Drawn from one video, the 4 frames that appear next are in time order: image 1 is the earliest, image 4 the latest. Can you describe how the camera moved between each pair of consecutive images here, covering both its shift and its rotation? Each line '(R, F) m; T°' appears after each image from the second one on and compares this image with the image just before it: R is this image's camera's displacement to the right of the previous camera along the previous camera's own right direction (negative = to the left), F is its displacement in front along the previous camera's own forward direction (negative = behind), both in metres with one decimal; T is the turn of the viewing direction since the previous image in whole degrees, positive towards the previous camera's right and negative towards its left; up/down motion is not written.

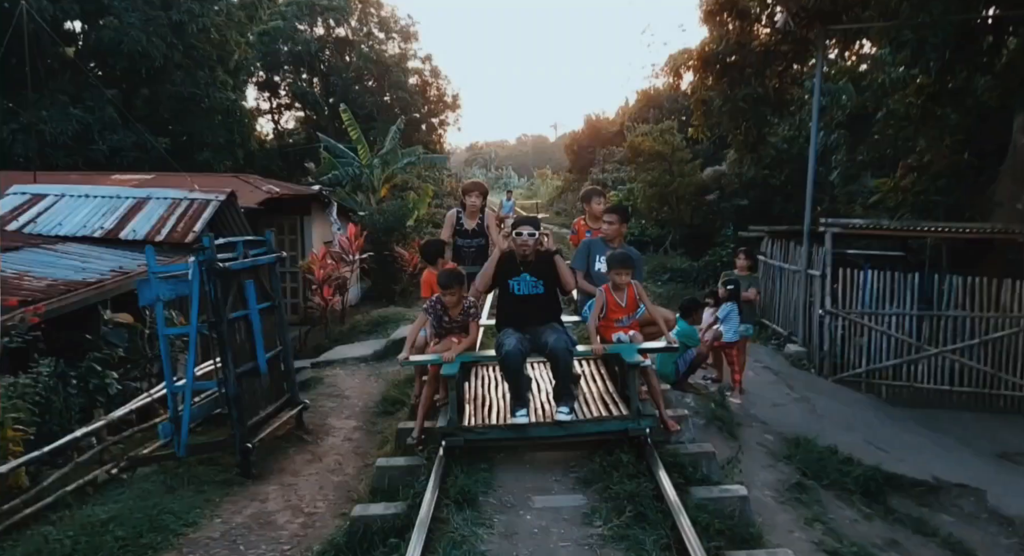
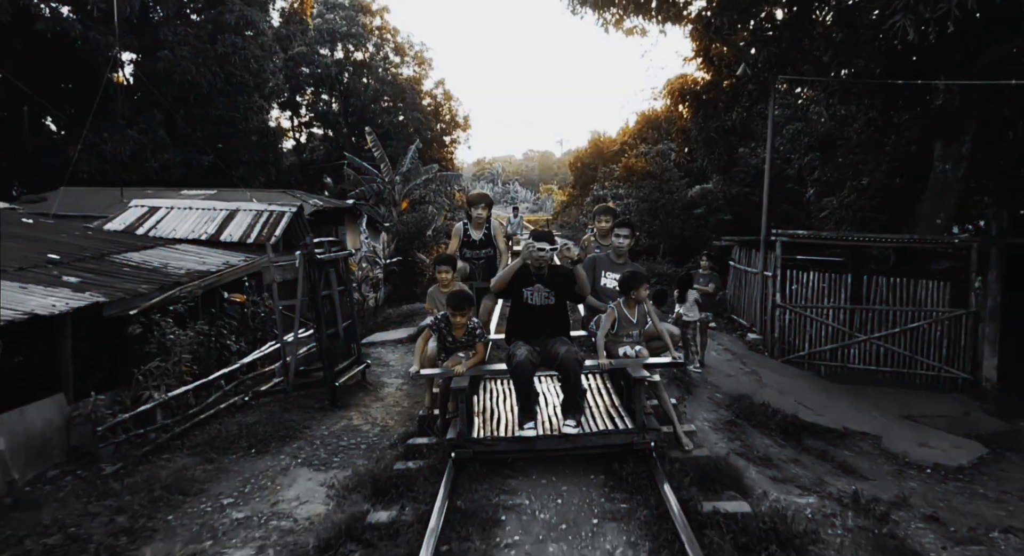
(-0.1, -1.8) m; -1°
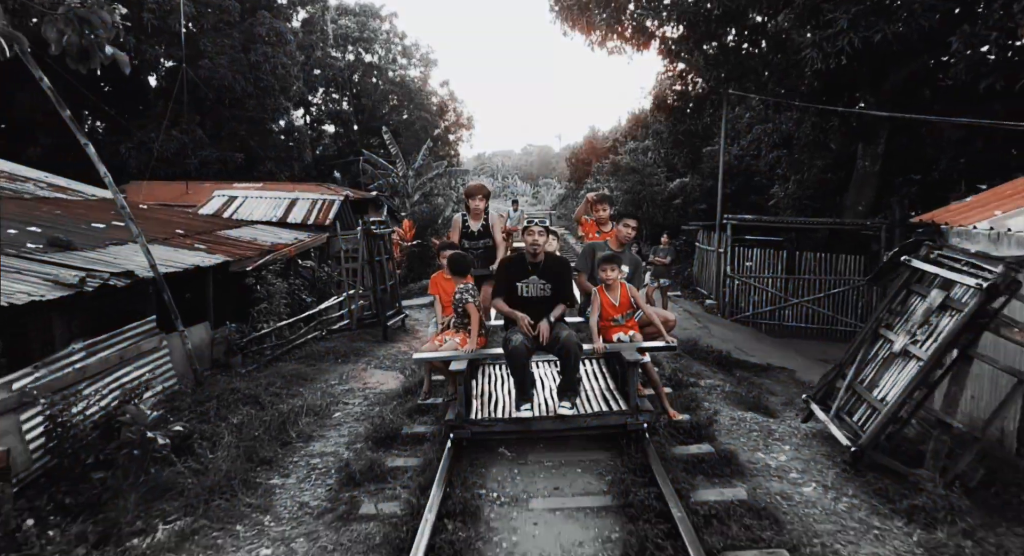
(-0.1, -2.3) m; 0°
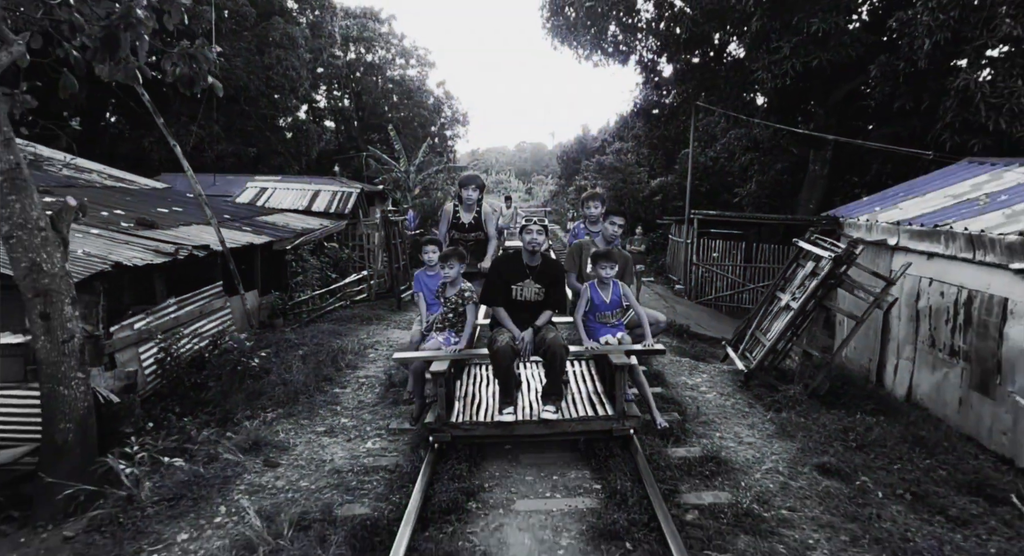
(0.0, -1.7) m; +1°
